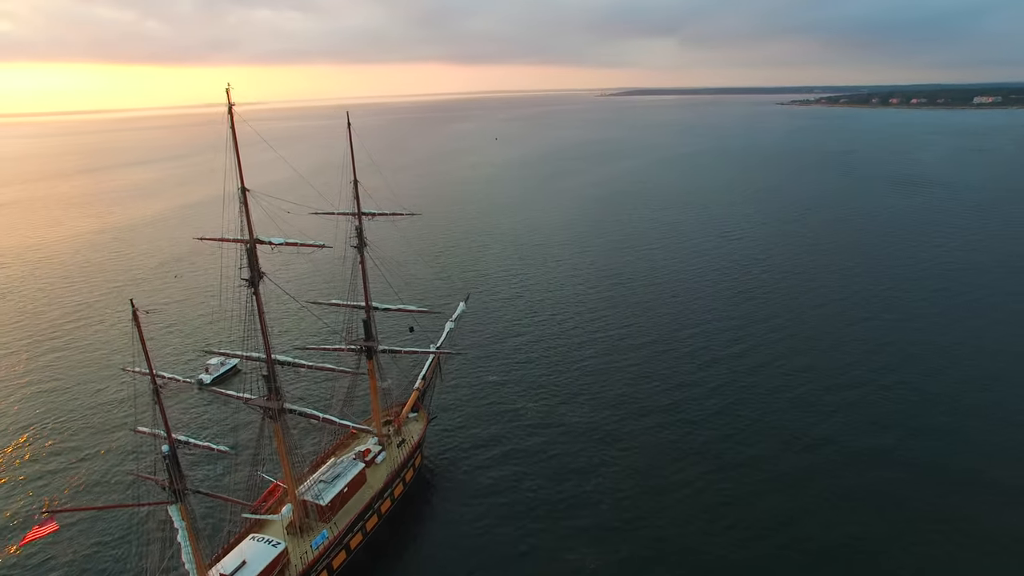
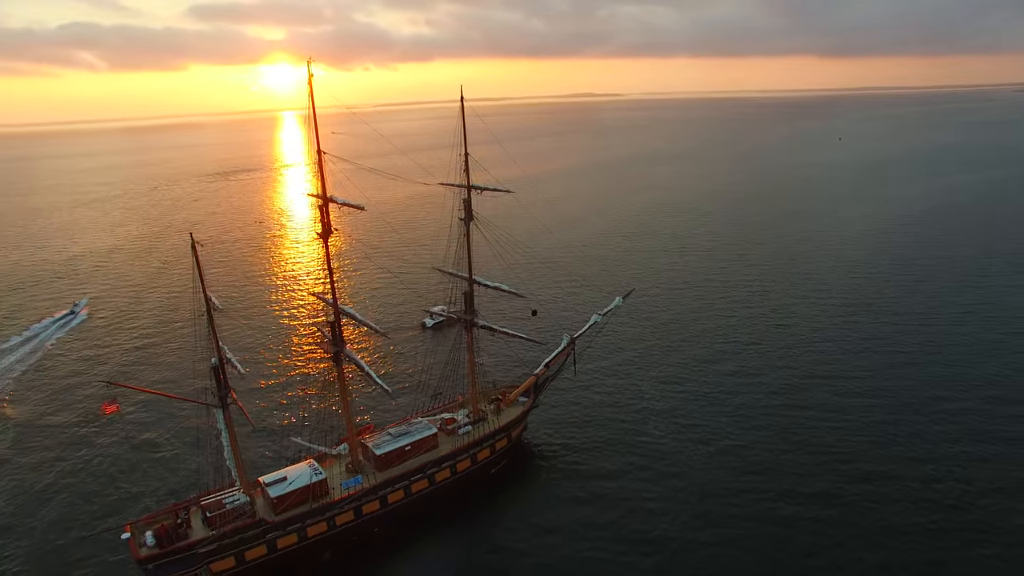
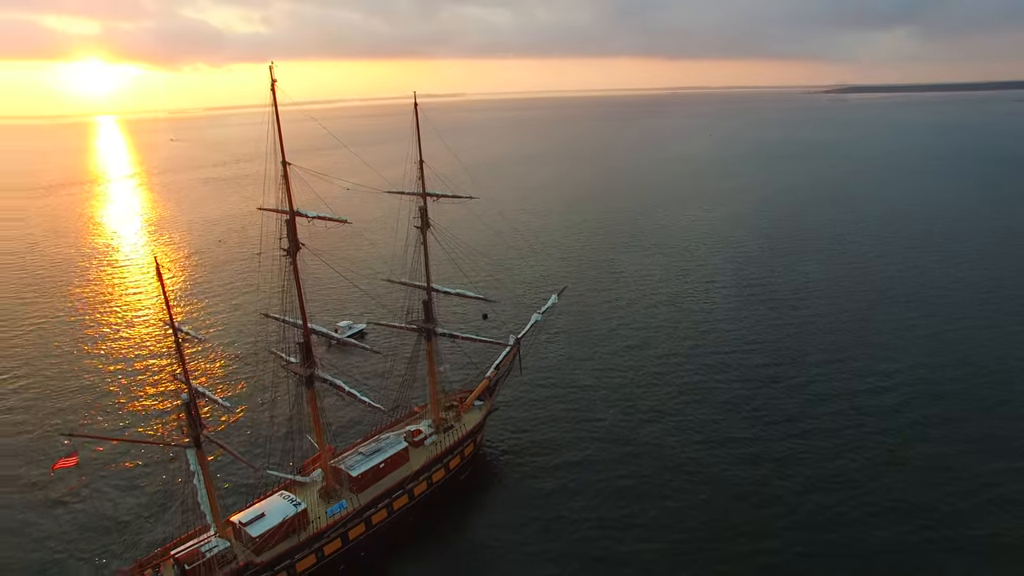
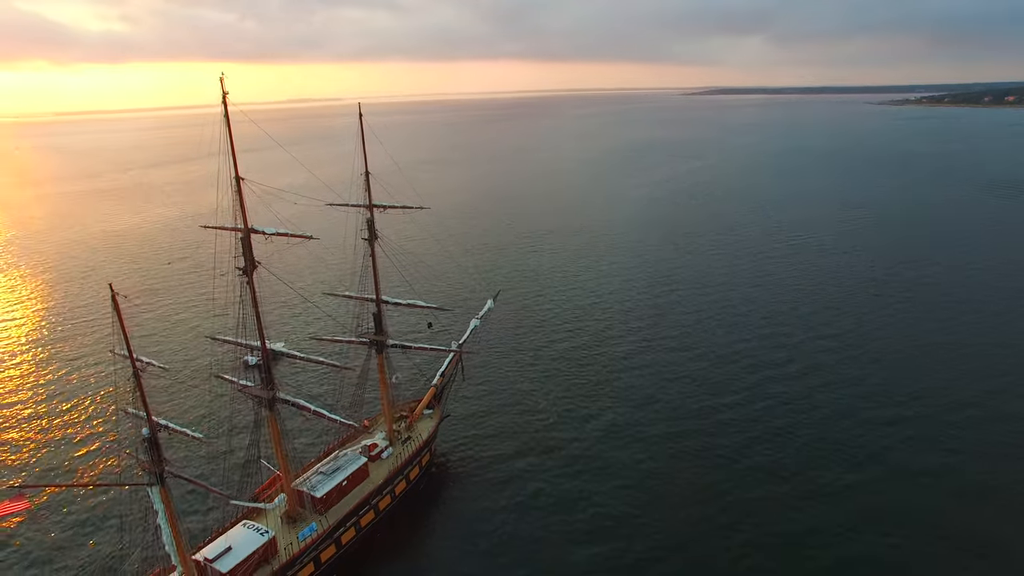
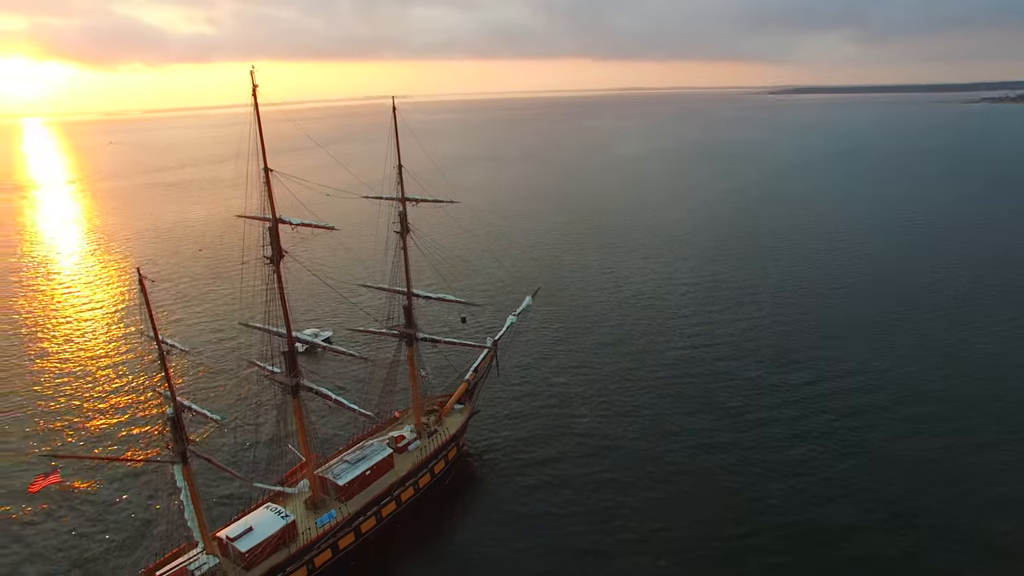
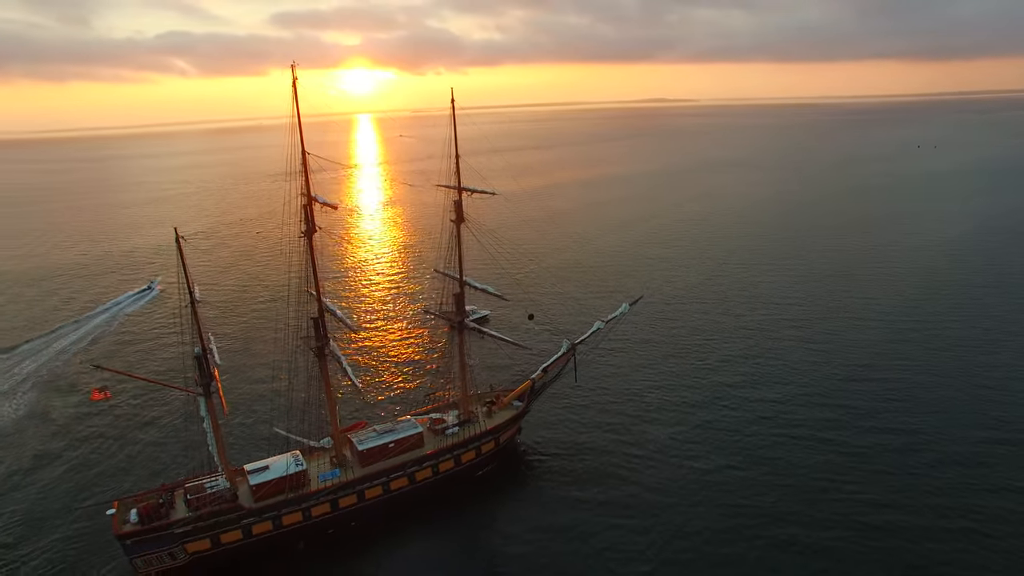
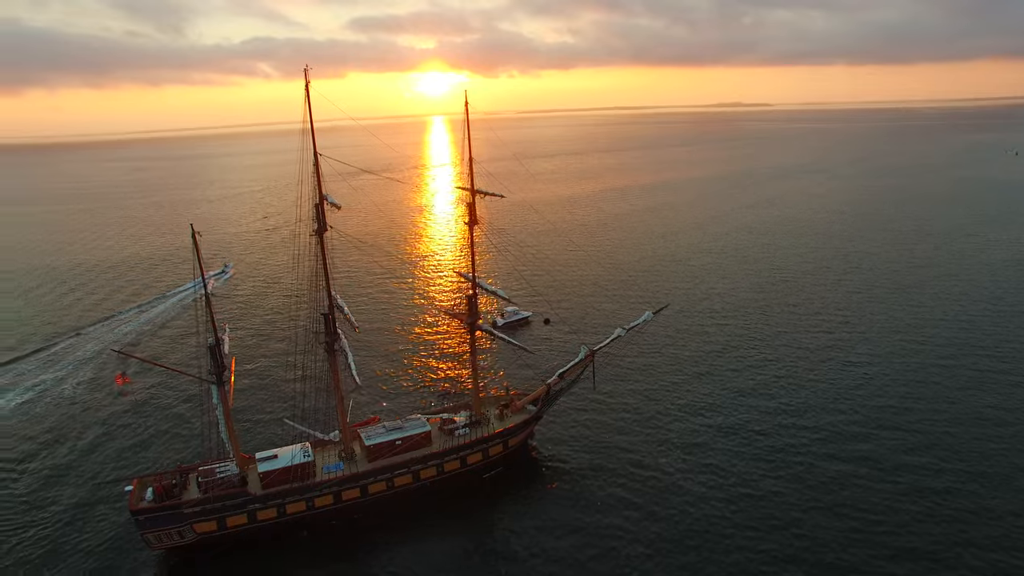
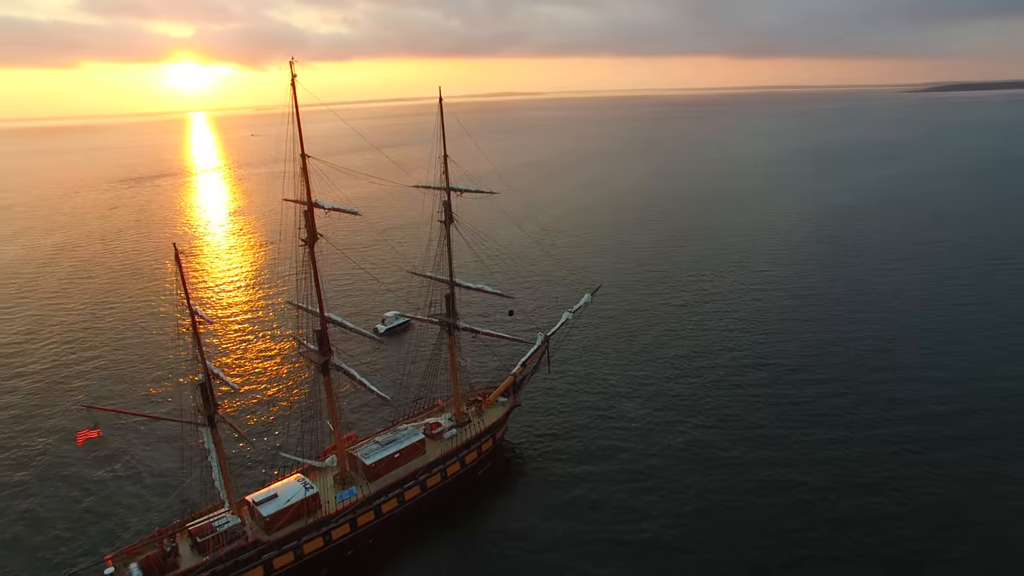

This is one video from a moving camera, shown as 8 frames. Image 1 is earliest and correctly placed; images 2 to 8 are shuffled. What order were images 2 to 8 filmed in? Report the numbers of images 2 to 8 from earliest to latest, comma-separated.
4, 5, 3, 8, 2, 6, 7
